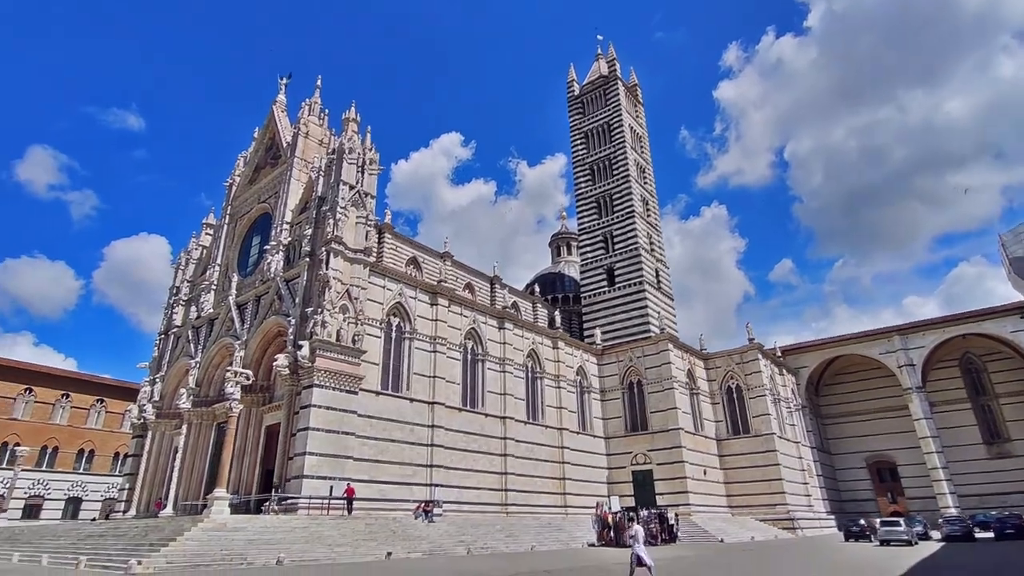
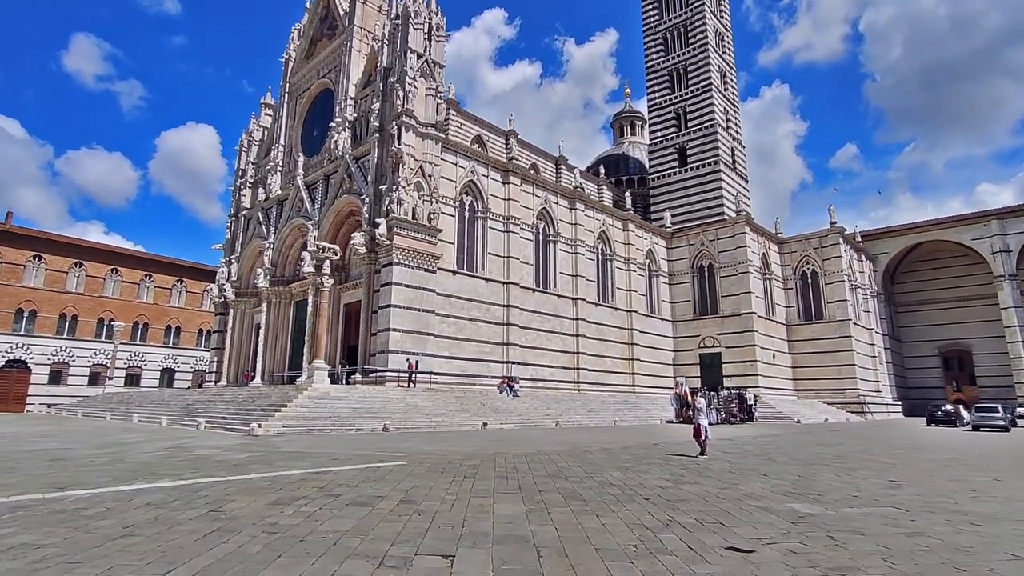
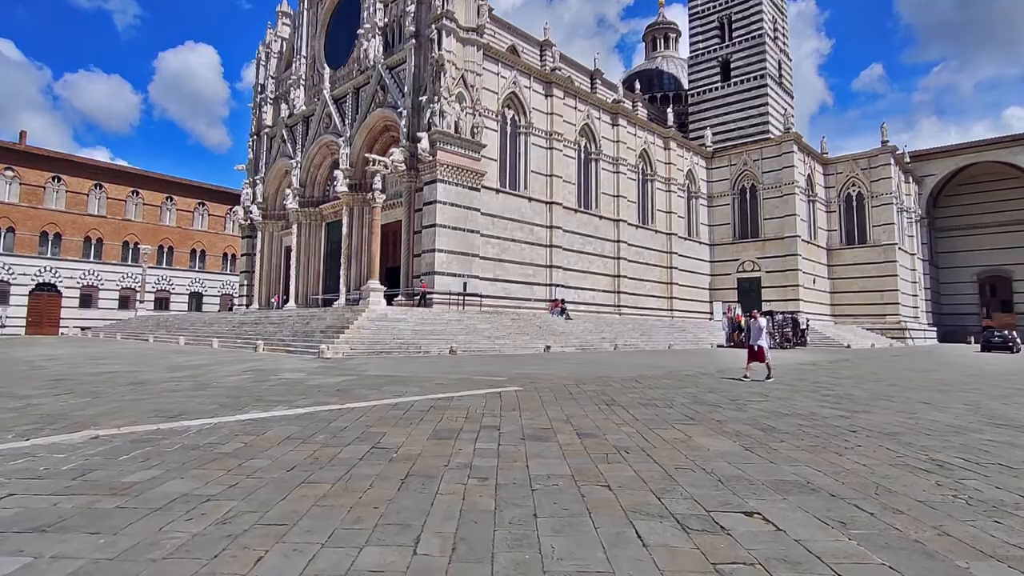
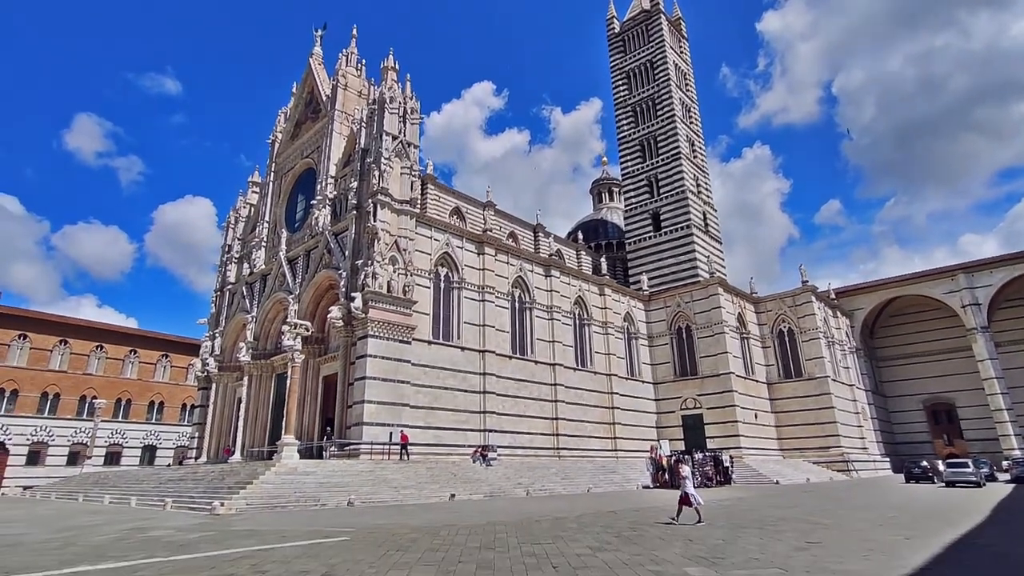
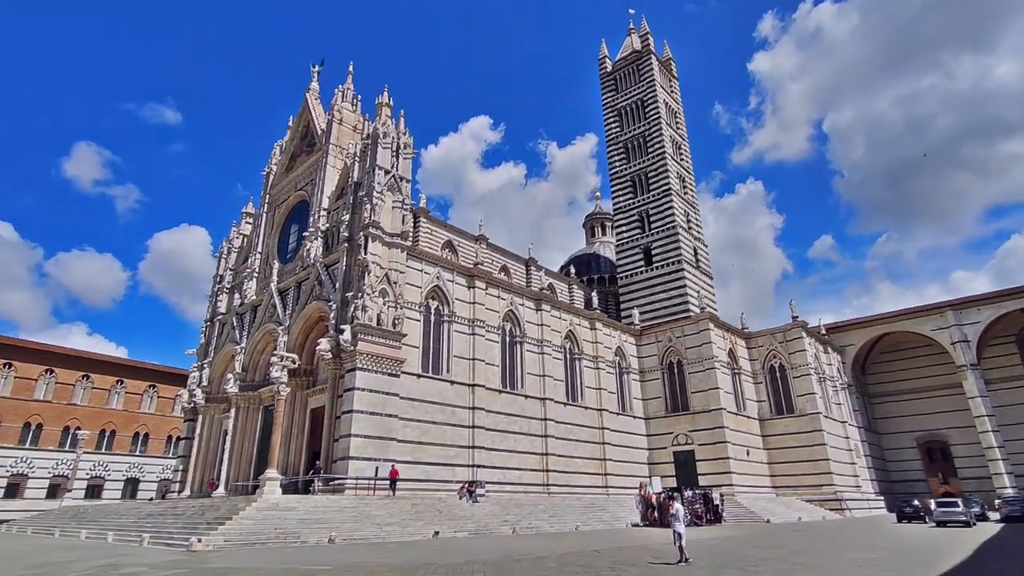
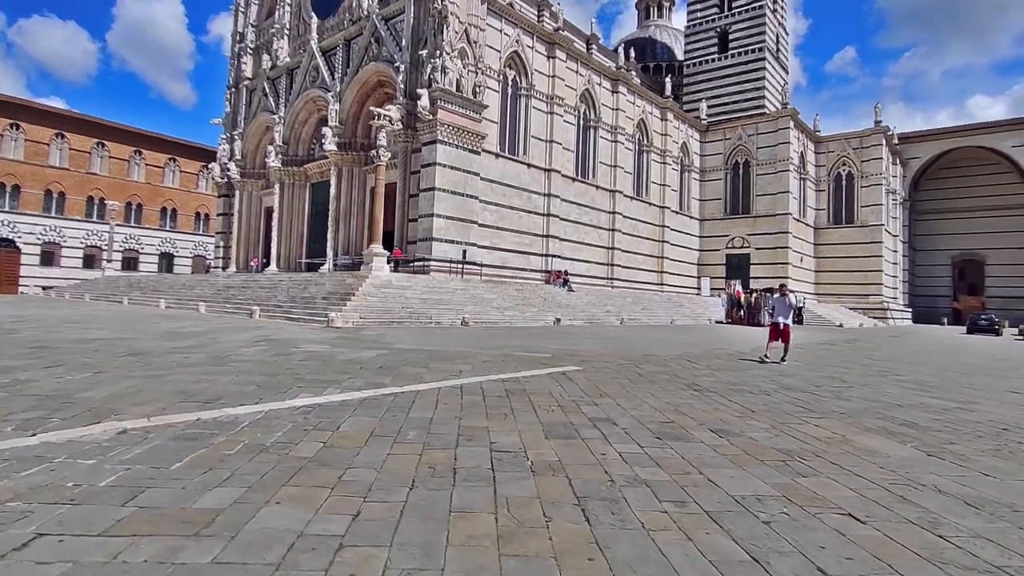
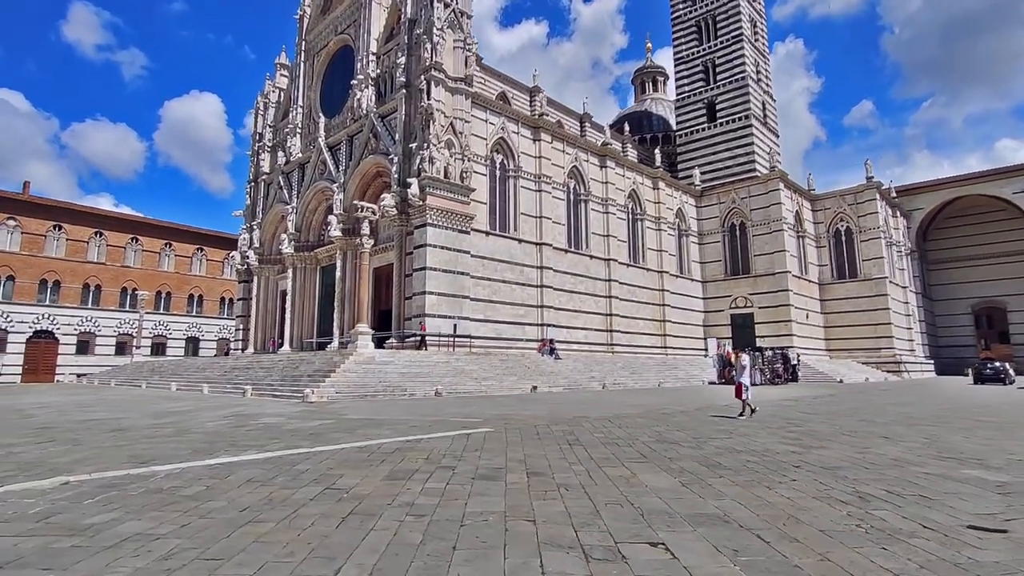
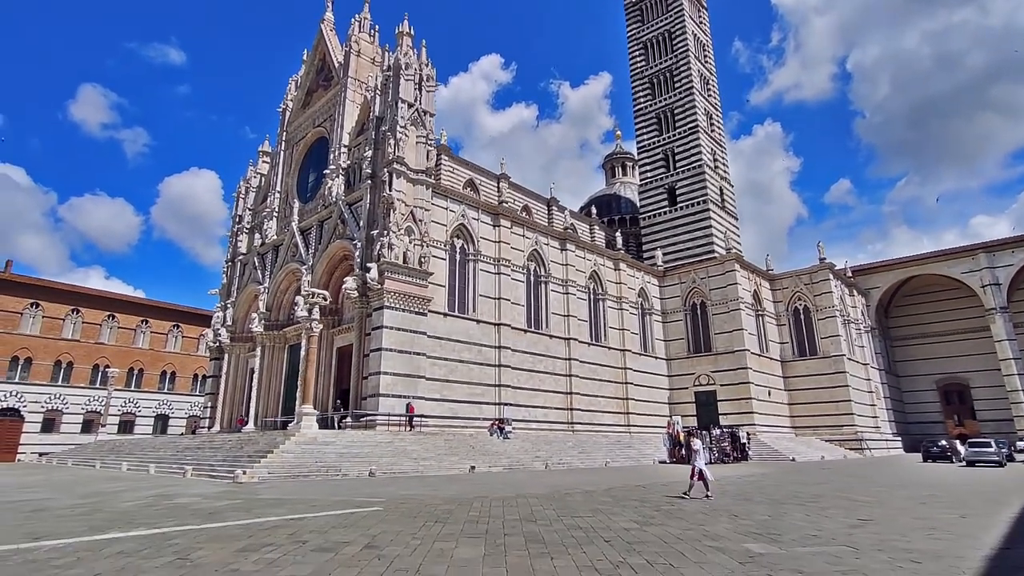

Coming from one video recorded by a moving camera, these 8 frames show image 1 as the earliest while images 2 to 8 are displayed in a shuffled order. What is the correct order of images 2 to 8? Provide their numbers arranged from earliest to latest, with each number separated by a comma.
5, 4, 8, 2, 7, 3, 6
